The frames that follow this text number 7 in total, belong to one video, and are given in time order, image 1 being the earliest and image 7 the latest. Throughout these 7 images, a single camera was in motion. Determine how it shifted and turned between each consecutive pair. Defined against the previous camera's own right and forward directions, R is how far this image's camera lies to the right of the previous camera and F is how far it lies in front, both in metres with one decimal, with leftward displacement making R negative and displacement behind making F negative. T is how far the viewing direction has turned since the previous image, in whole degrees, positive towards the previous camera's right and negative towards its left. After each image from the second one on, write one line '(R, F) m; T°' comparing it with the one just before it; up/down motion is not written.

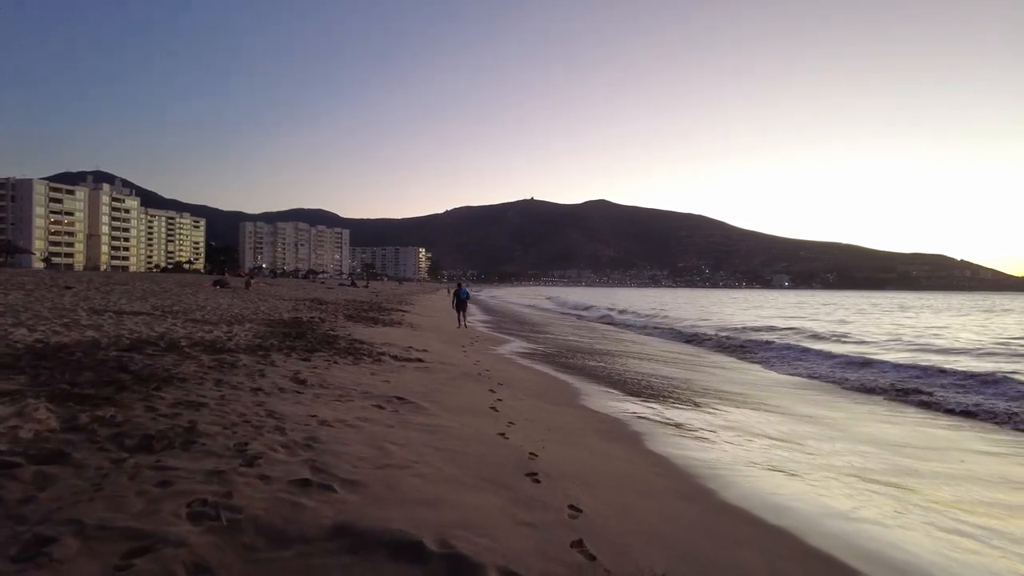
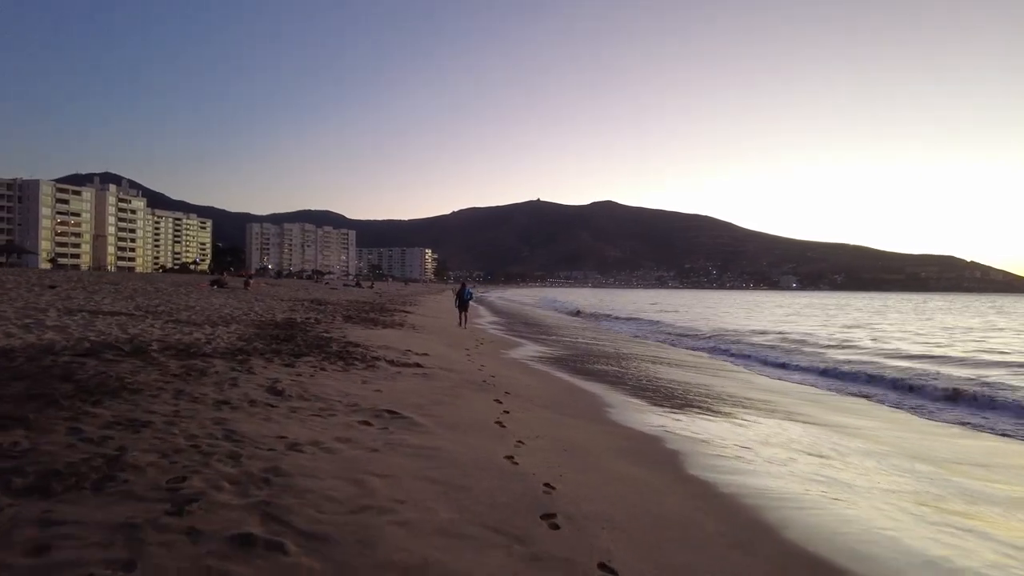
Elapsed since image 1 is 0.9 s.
(0.0, +1.1) m; -1°
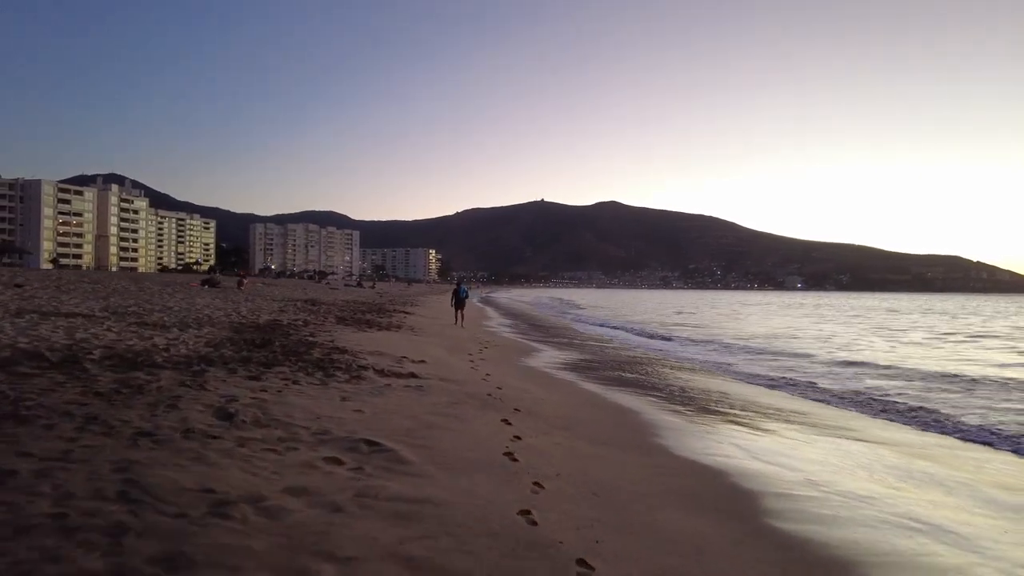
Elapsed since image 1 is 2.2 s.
(-0.1, +1.6) m; 0°
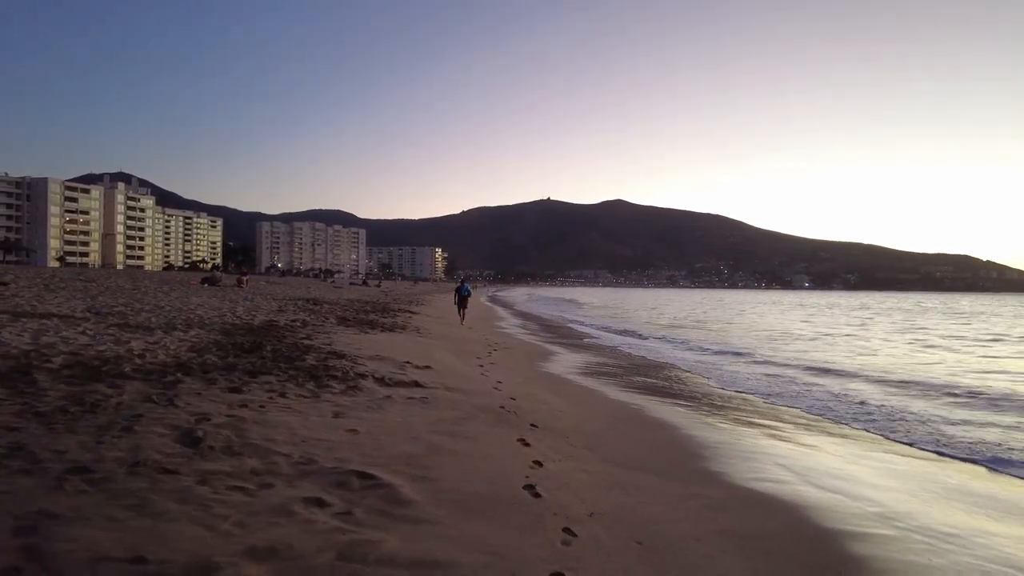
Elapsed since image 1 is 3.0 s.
(-0.1, +1.0) m; -1°
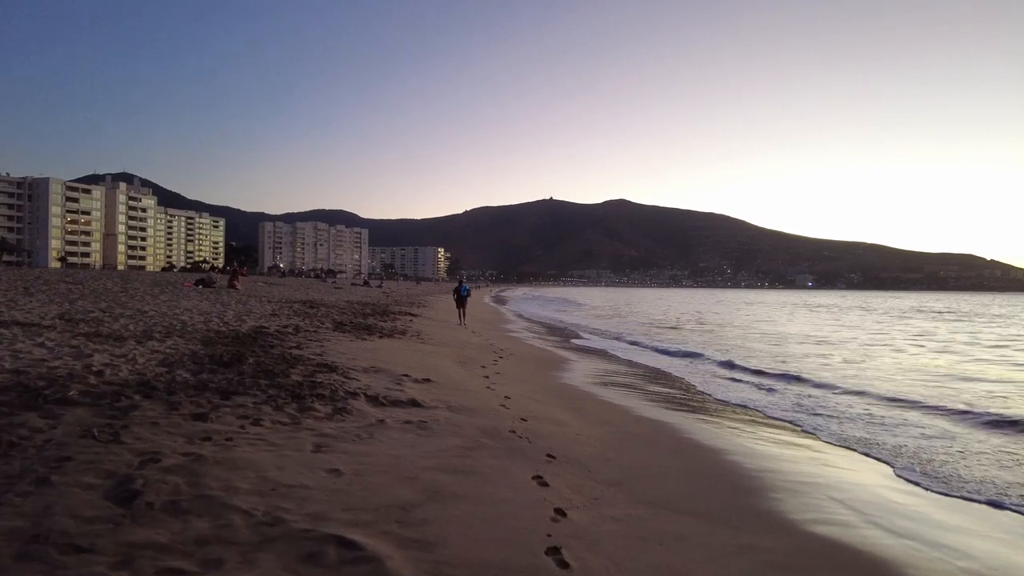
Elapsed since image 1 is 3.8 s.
(-0.1, +1.0) m; 0°
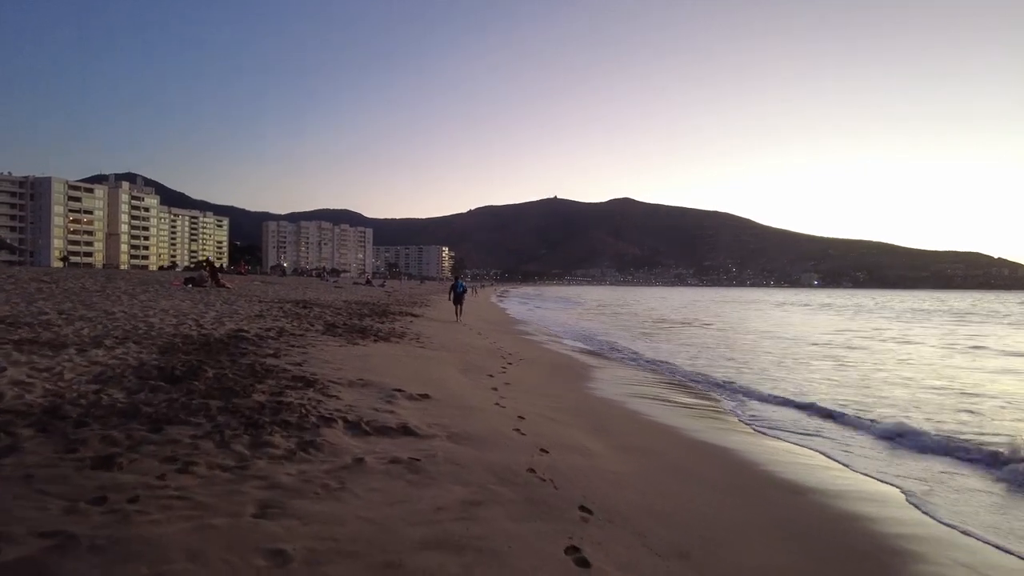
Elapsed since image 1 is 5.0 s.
(-0.1, +1.6) m; 0°
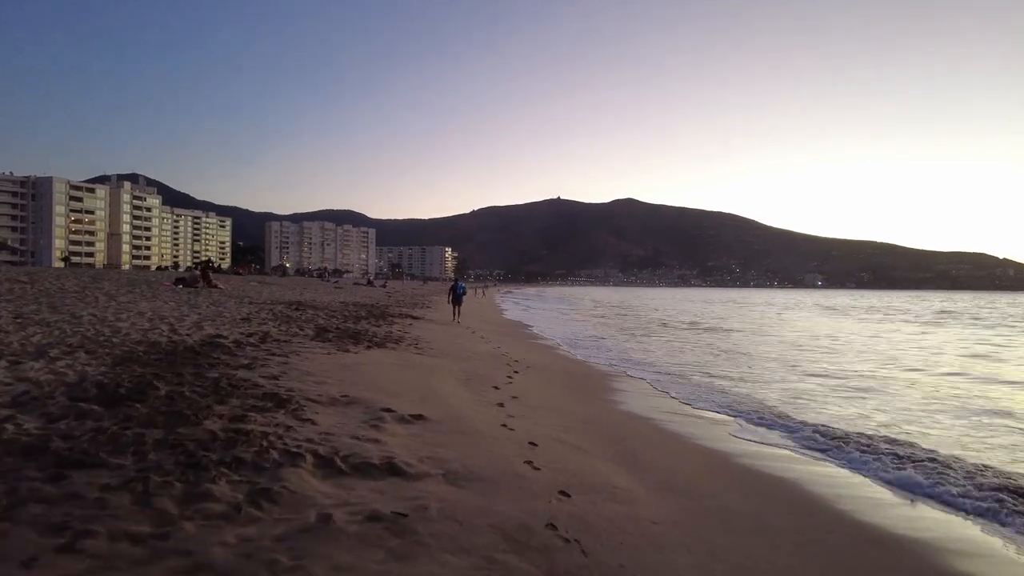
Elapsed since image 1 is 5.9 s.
(-0.1, +1.2) m; 0°
